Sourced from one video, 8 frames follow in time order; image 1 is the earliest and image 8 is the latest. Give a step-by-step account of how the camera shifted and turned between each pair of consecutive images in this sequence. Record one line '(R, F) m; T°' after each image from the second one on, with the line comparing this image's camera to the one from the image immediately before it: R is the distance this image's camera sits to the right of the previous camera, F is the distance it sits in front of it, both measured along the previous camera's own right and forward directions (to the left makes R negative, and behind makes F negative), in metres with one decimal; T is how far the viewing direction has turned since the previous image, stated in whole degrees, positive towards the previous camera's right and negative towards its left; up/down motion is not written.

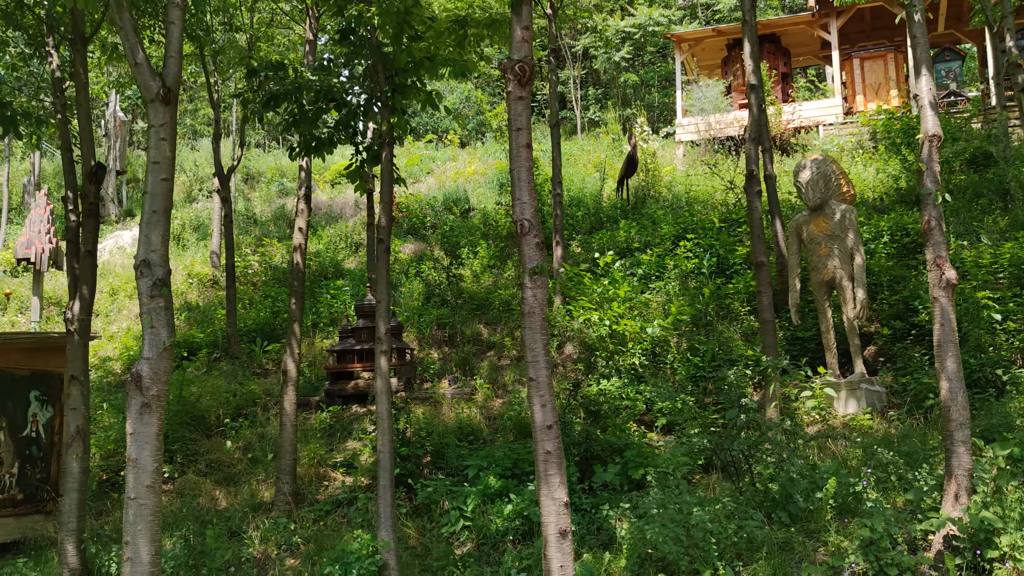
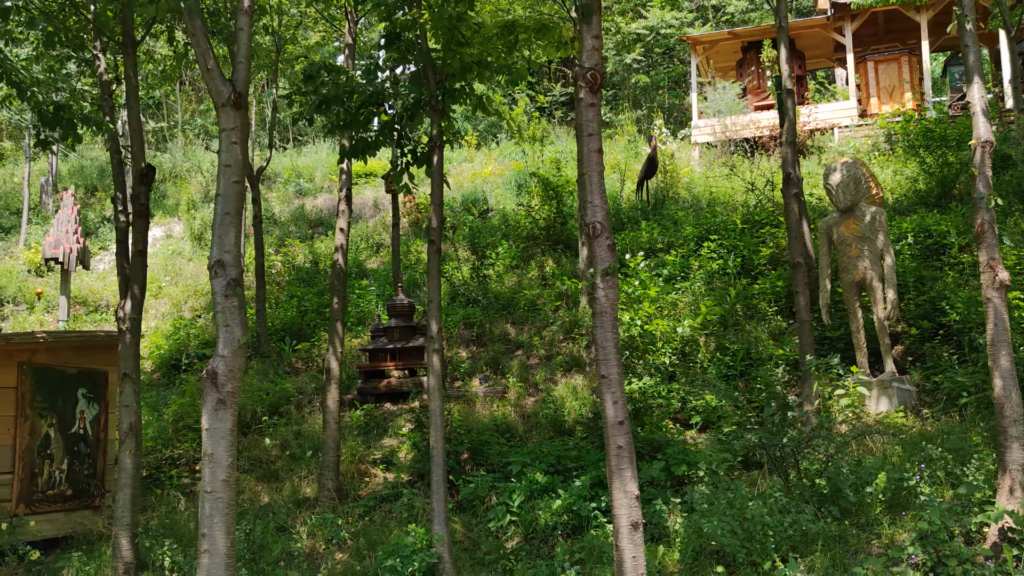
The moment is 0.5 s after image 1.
(-0.4, -0.2) m; 0°
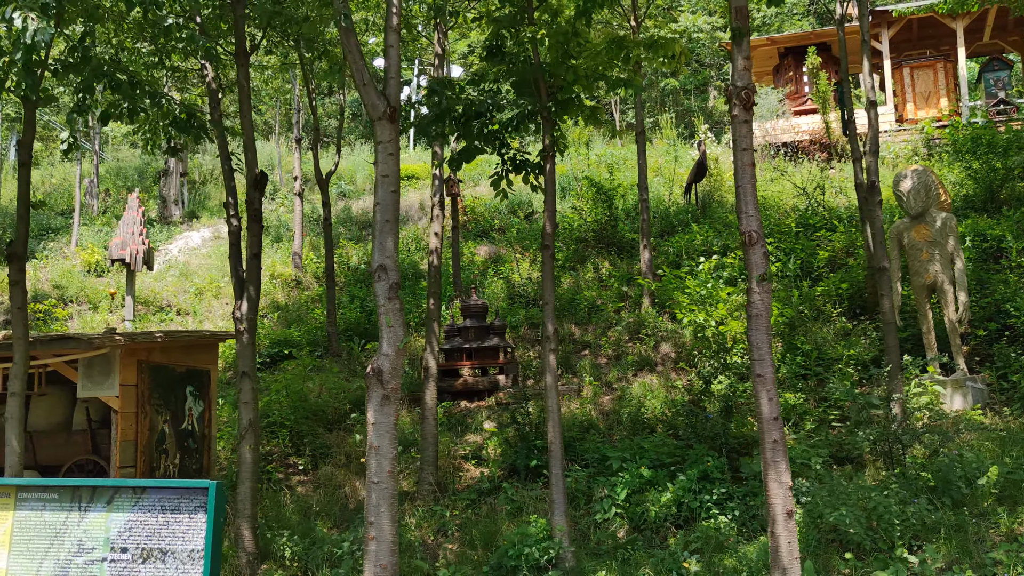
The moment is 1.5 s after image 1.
(-0.9, -0.3) m; 0°
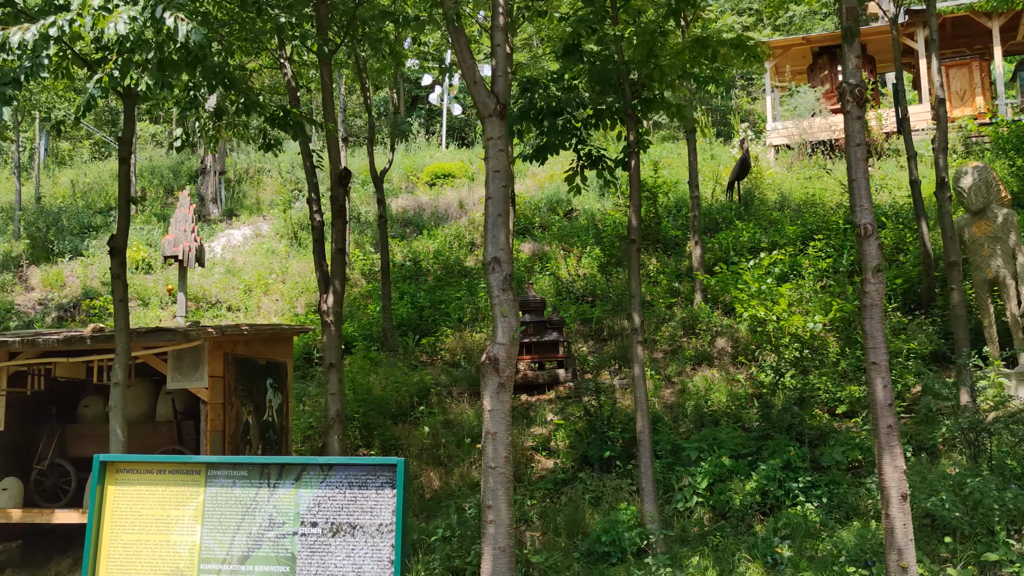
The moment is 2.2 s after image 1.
(-0.6, -0.2) m; 0°
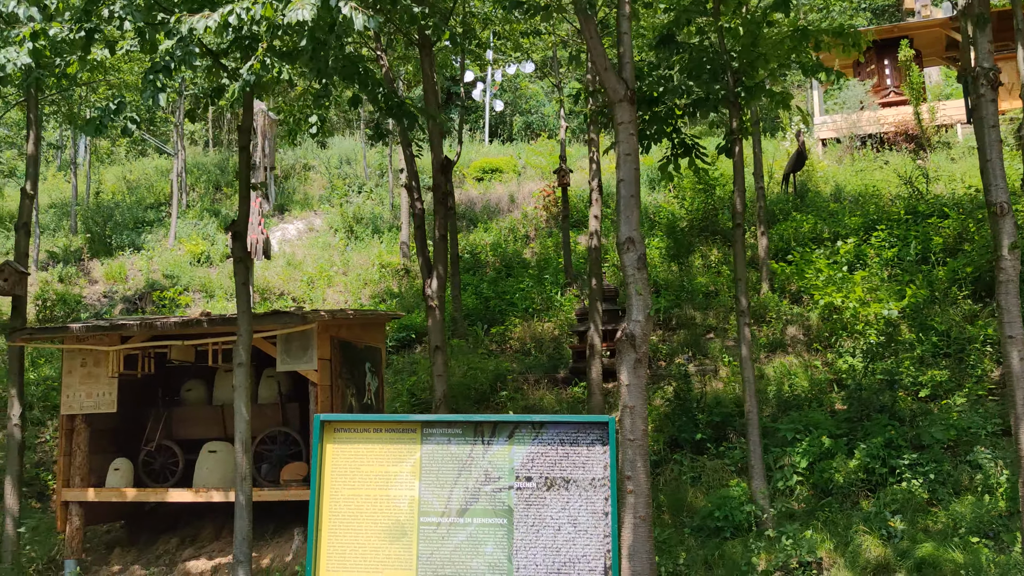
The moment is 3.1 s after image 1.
(-0.8, -0.2) m; -1°
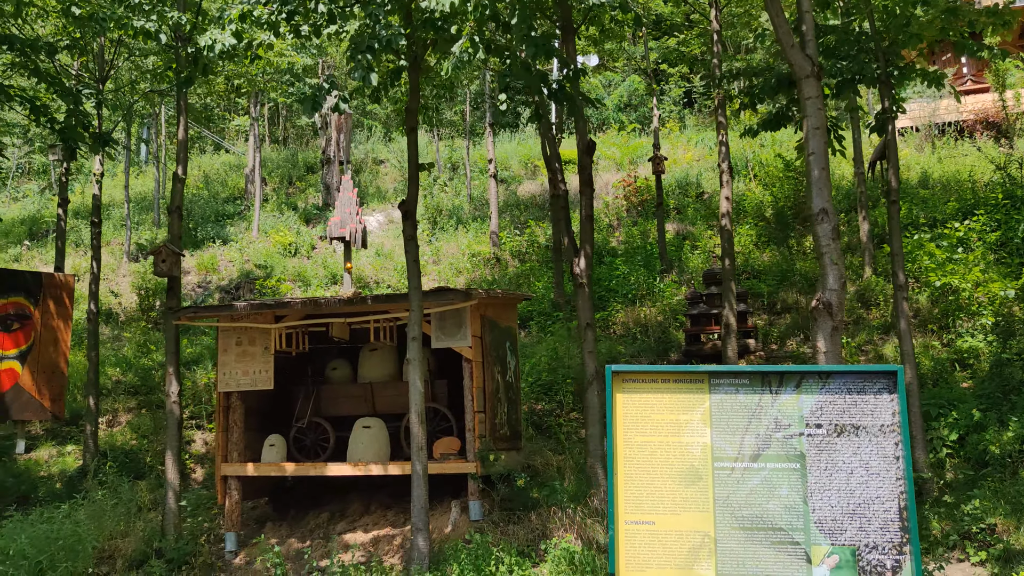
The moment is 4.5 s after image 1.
(-1.2, -0.2) m; -1°
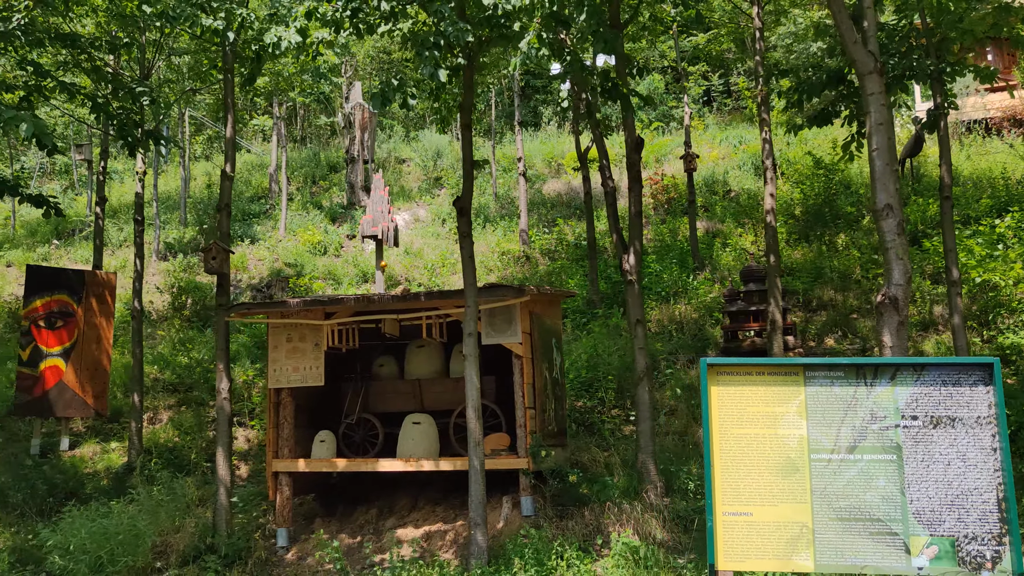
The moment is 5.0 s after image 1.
(-0.4, 0.0) m; 0°
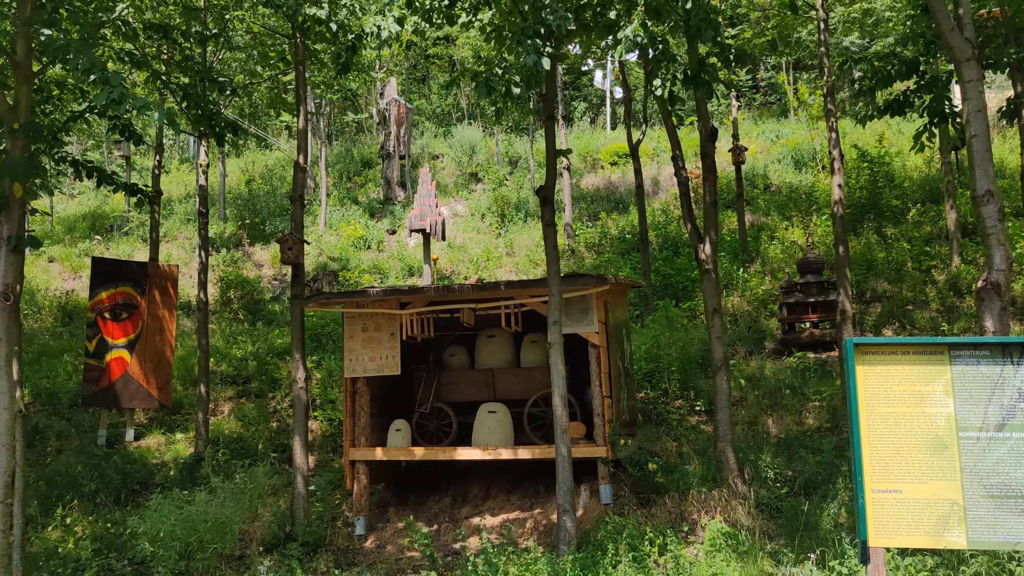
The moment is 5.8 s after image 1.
(-0.6, 0.0) m; 0°
